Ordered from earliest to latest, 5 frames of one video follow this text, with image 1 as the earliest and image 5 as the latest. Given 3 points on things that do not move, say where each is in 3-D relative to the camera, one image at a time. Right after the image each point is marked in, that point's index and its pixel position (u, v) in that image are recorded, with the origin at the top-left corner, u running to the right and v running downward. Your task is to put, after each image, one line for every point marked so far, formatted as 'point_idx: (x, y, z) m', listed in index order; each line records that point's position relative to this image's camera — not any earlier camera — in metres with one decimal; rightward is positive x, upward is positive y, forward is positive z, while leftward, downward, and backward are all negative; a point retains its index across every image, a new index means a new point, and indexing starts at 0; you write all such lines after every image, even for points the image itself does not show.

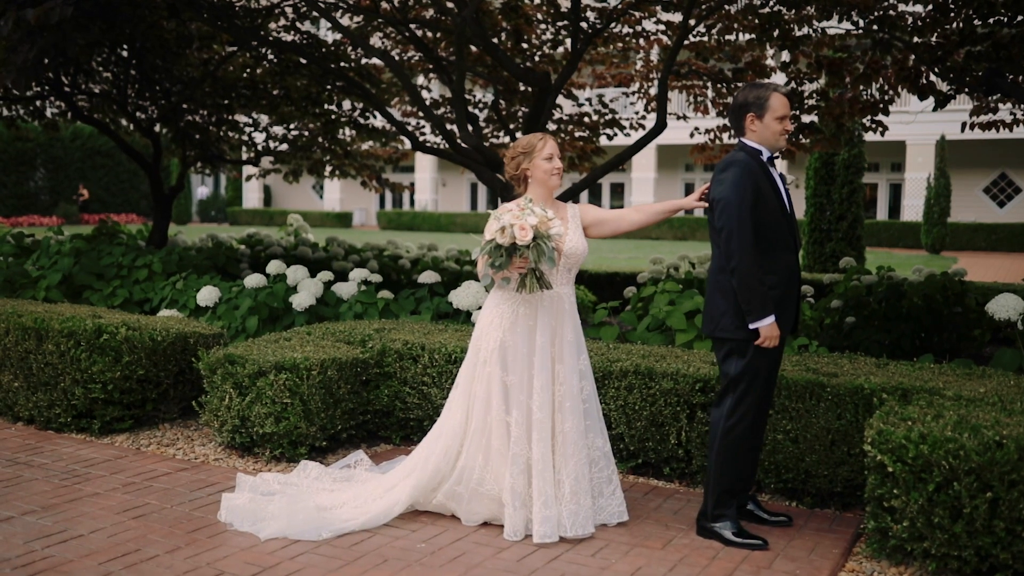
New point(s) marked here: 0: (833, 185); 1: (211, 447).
0: (+4.4, +1.4, +13.8) m
1: (-1.5, -0.8, +5.3) m
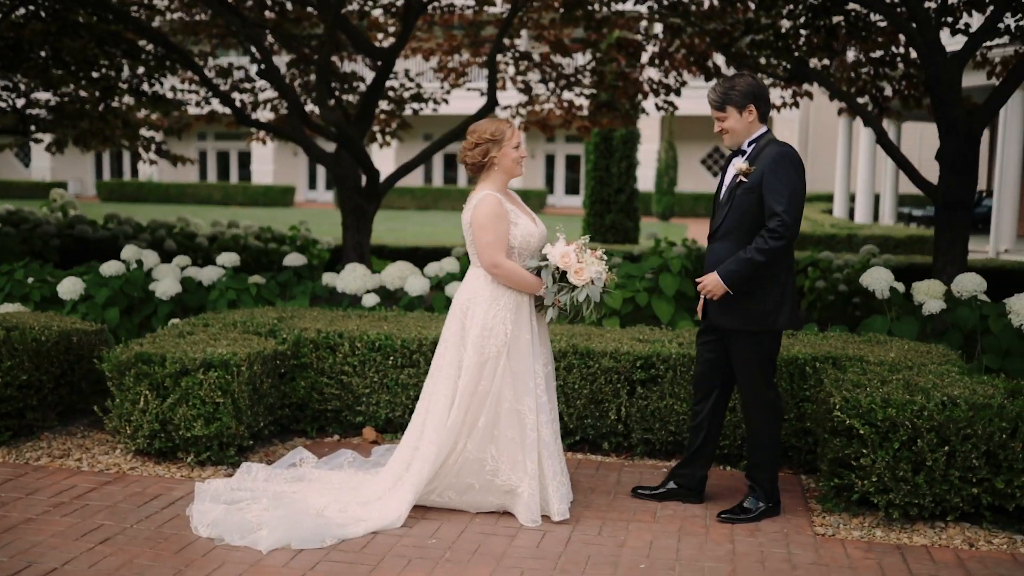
0: (+1.4, +1.8, +14.5) m
1: (-1.9, -0.8, +4.8) m
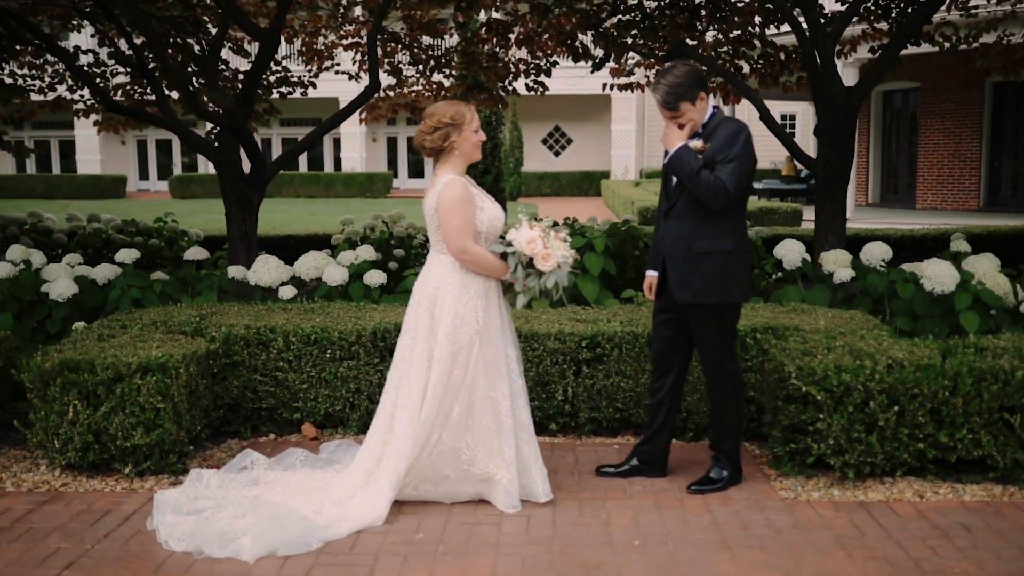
0: (-0.5, +2.1, +14.5) m
1: (-2.0, -0.8, +4.5) m
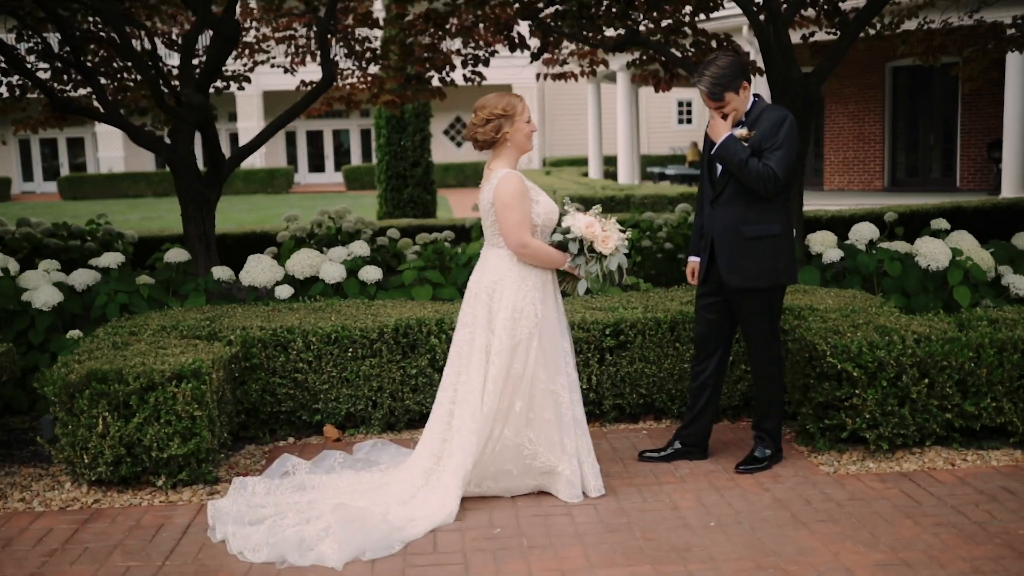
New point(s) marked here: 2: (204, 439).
0: (-1.6, +2.2, +14.4) m
1: (-1.8, -0.8, +4.3) m
2: (-1.3, -0.6, +4.2) m
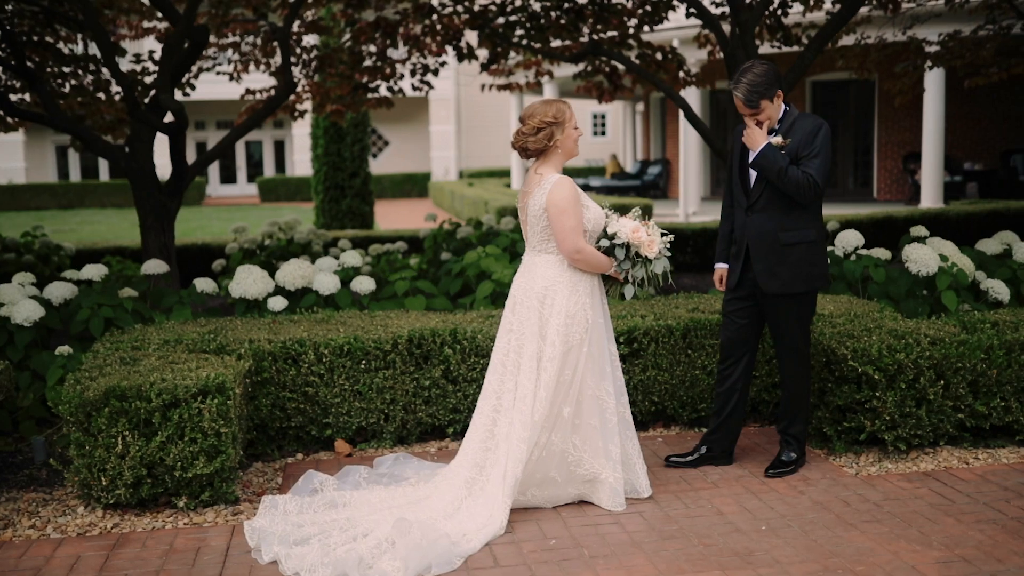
0: (-2.4, +2.0, +14.2) m
1: (-1.7, -0.9, +4.0) m
2: (-1.1, -0.7, +4.1) m
